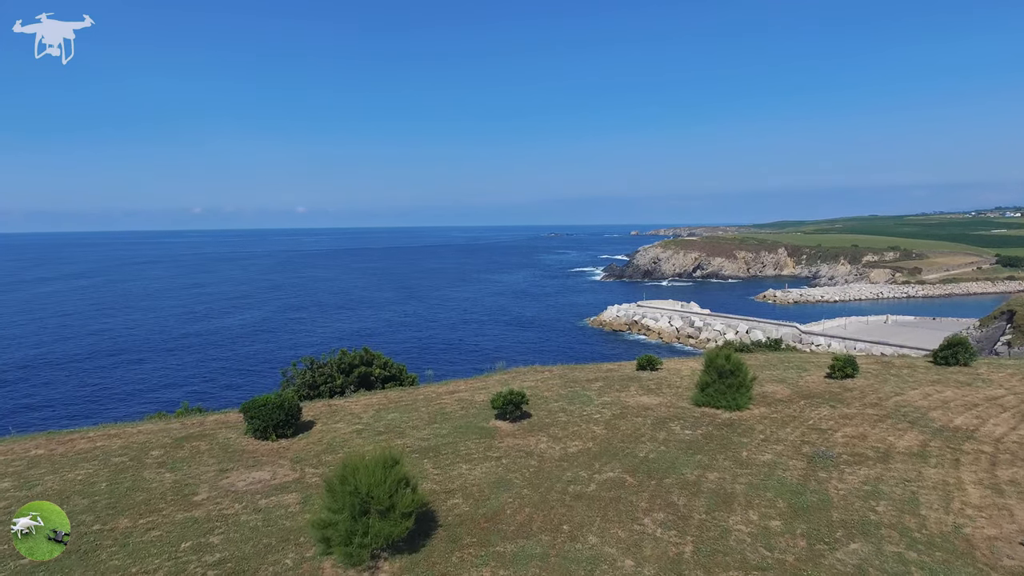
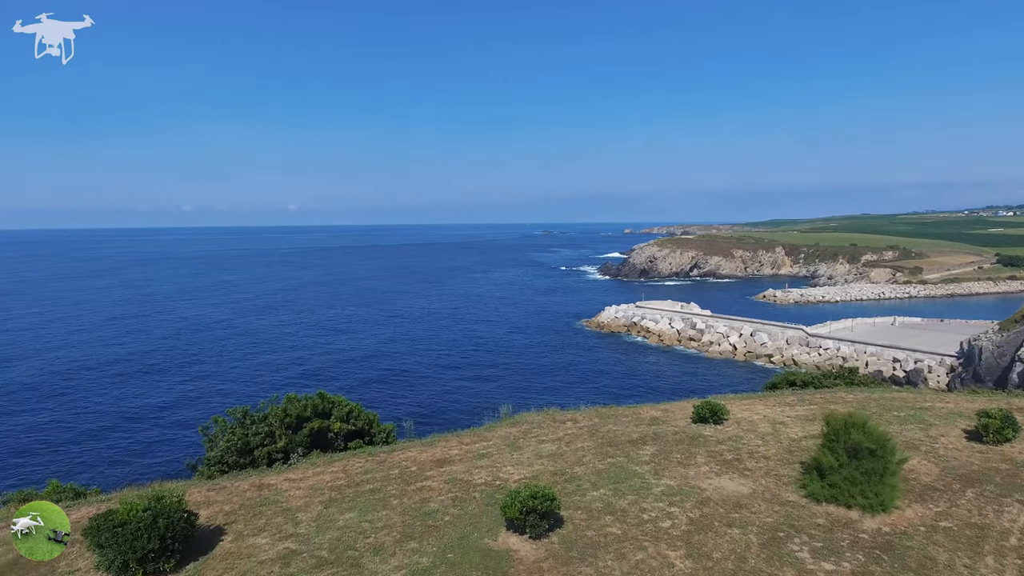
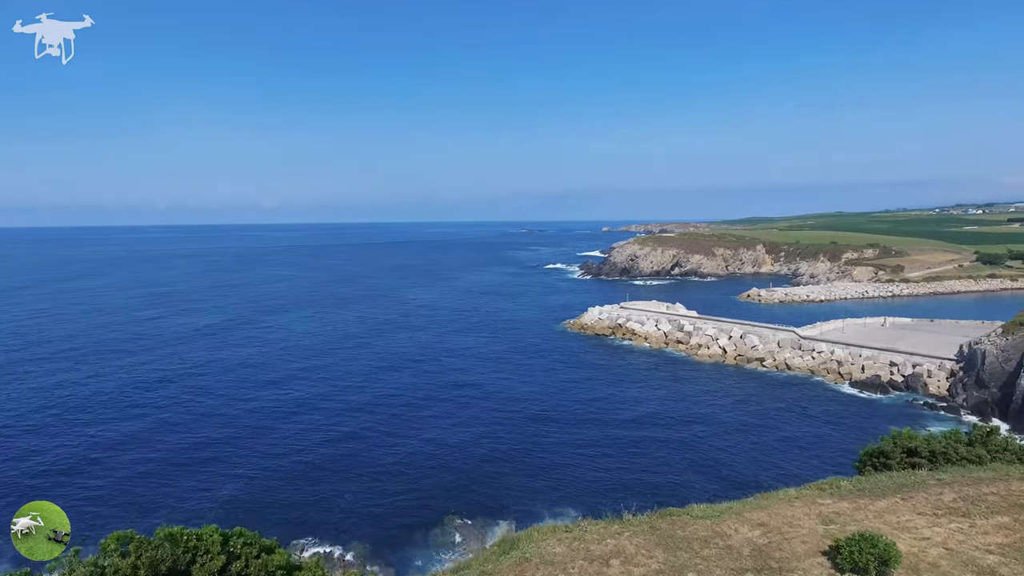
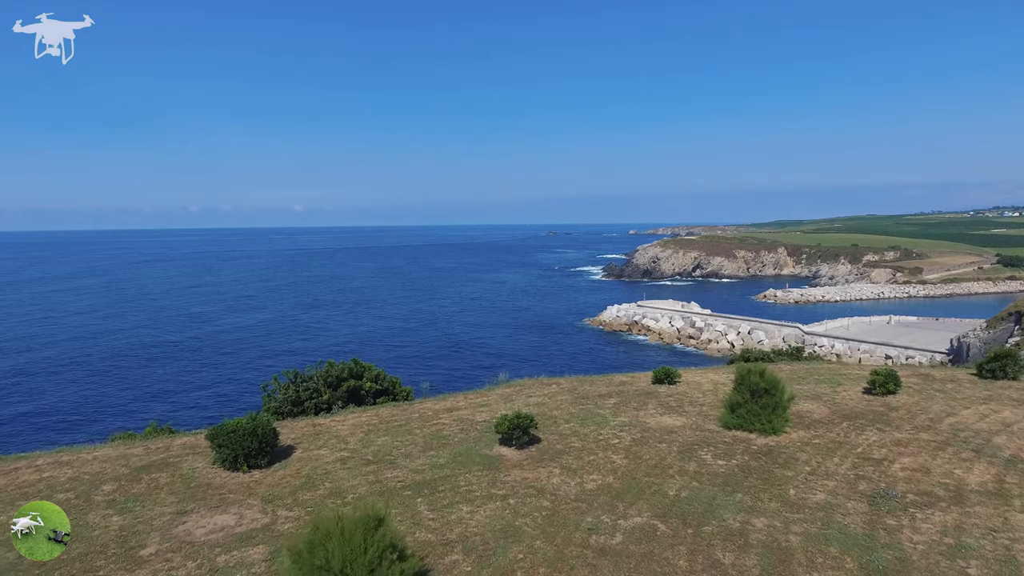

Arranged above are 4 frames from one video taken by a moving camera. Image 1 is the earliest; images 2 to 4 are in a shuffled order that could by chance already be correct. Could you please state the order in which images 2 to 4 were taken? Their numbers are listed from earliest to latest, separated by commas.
4, 2, 3
